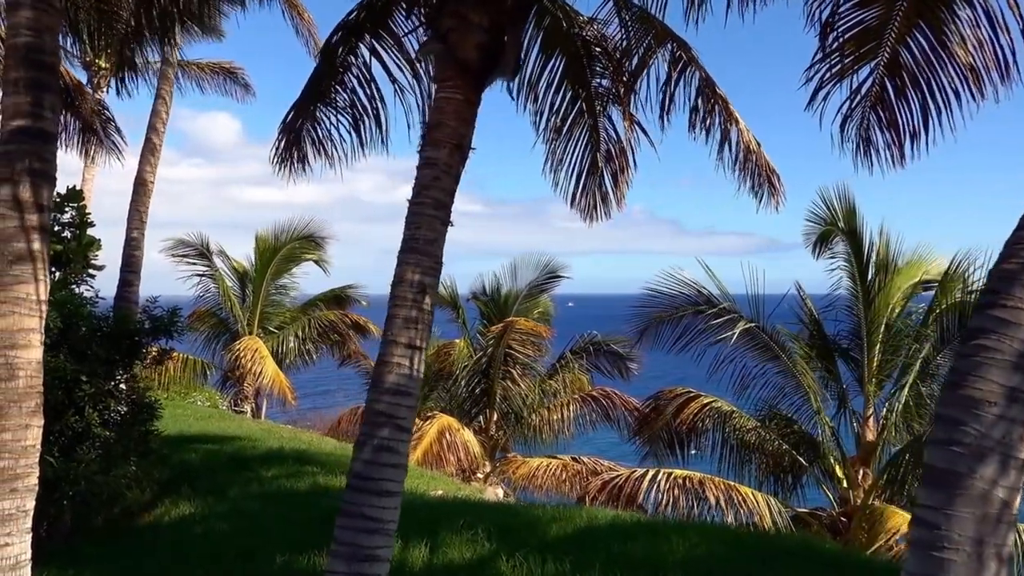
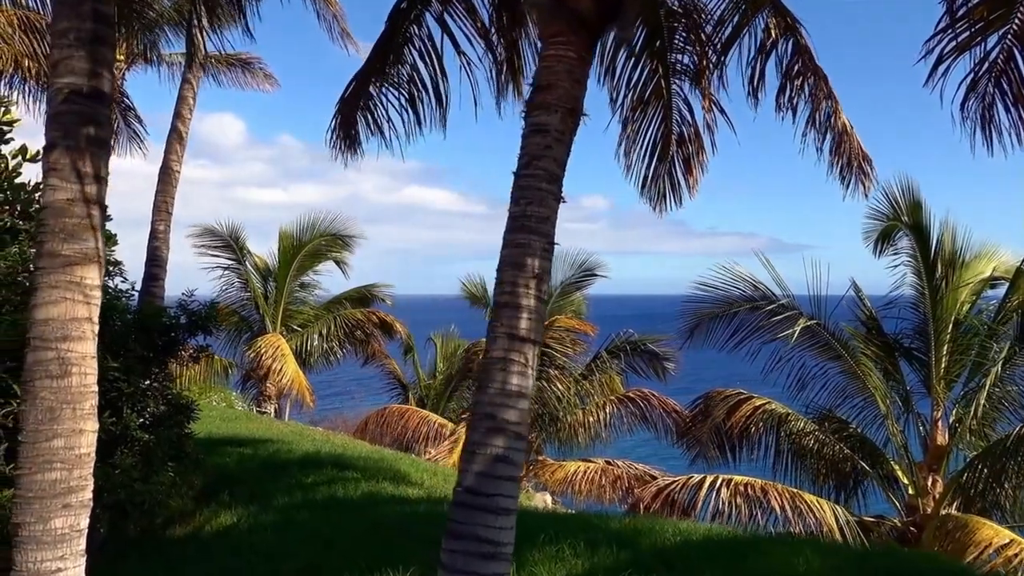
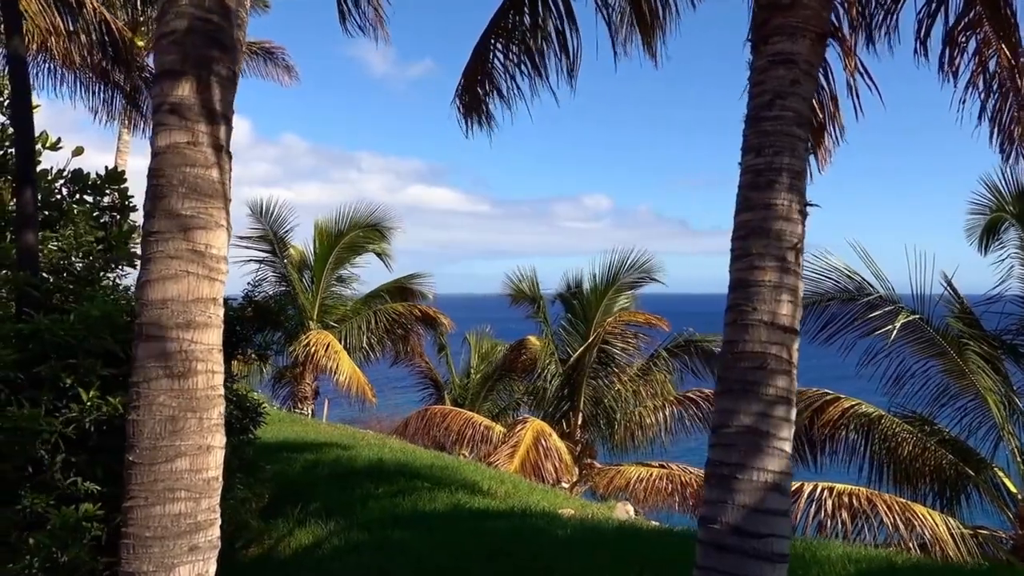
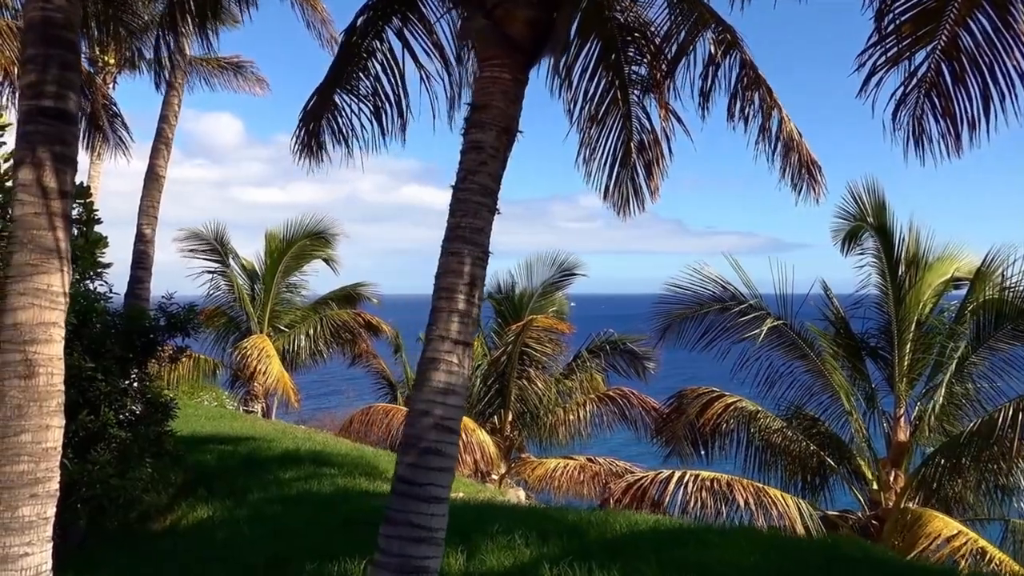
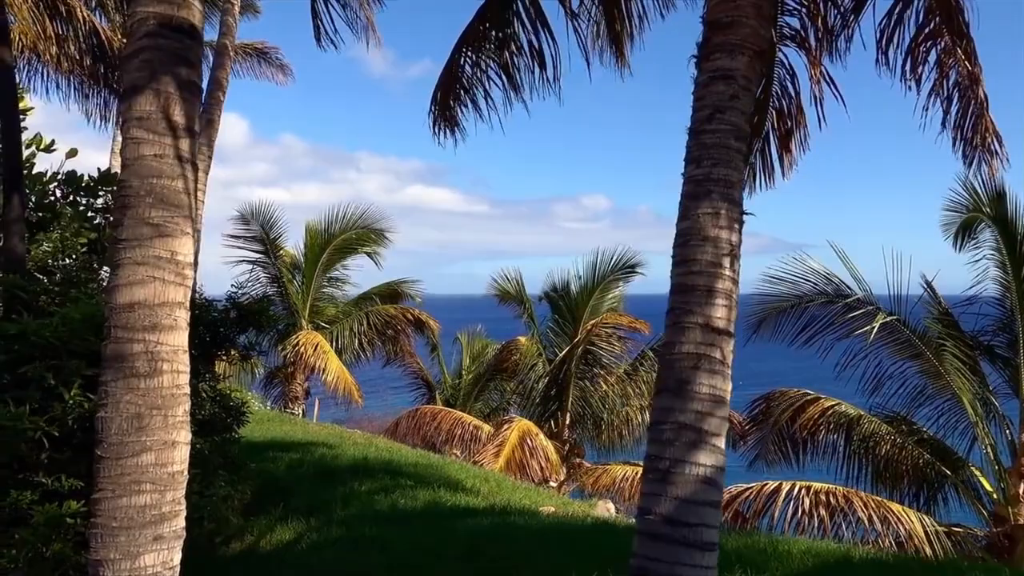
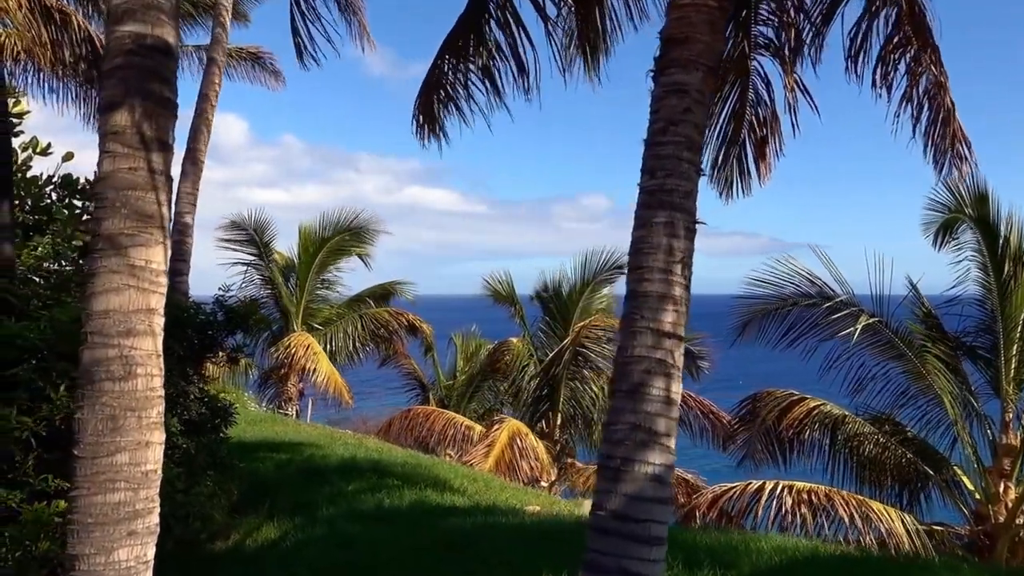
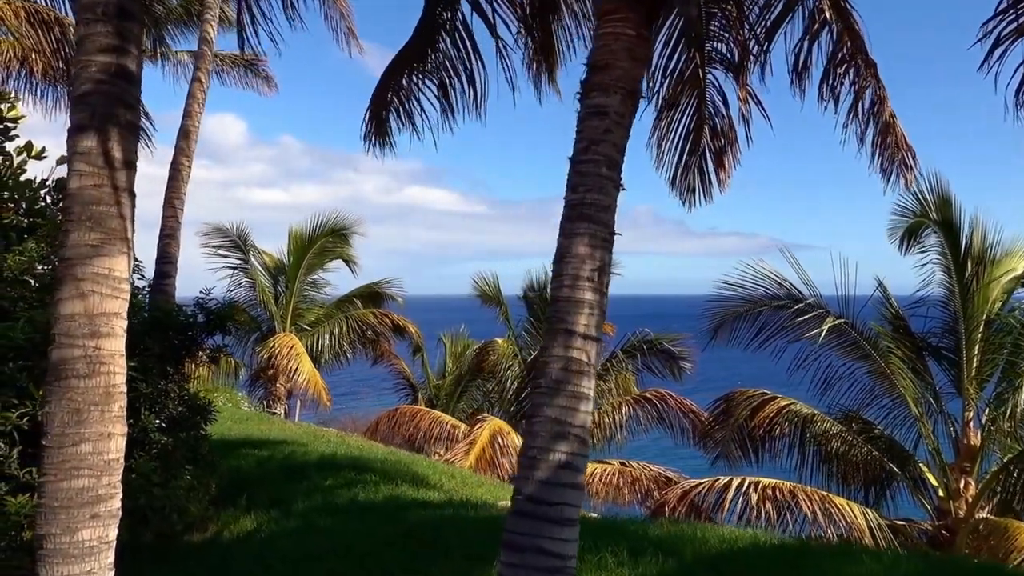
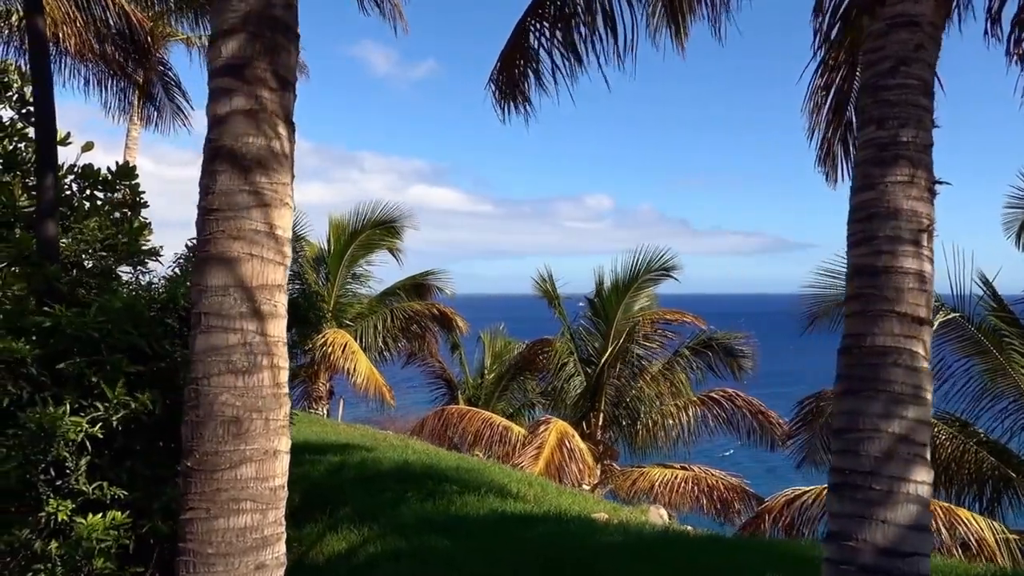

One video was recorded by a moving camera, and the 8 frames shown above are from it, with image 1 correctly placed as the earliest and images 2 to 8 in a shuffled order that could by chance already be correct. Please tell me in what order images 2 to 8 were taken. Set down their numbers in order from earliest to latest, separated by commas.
4, 2, 7, 6, 5, 3, 8
